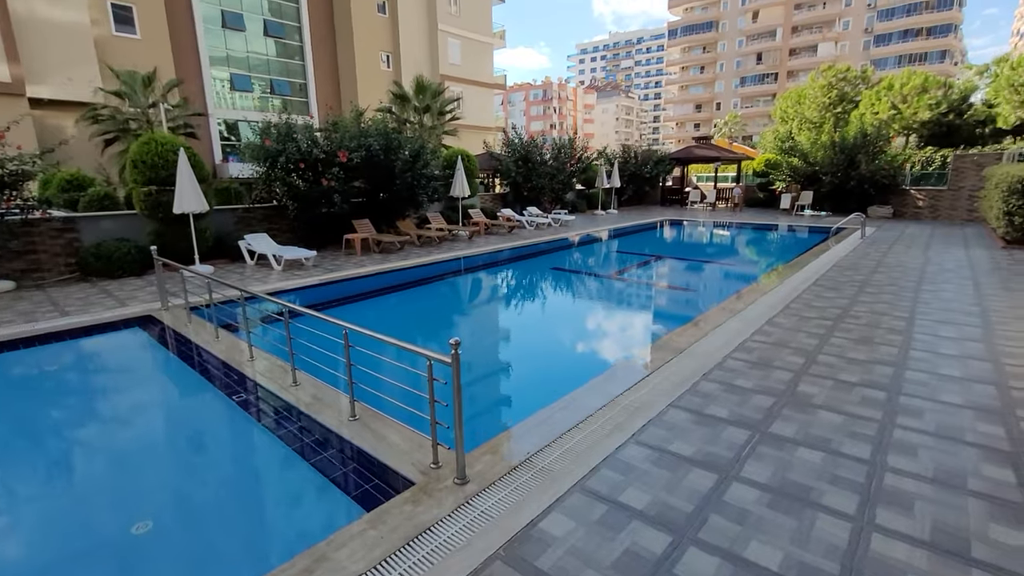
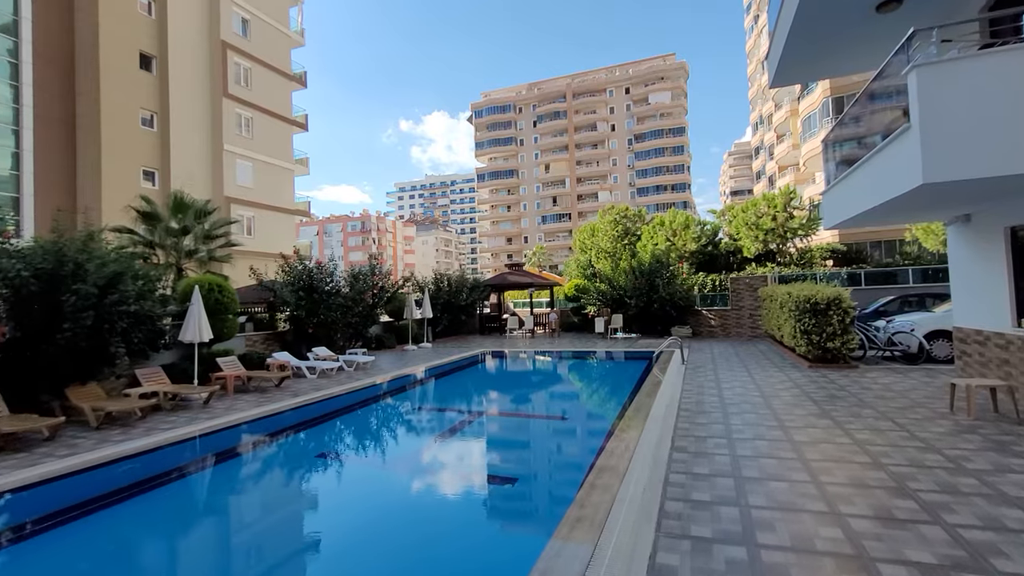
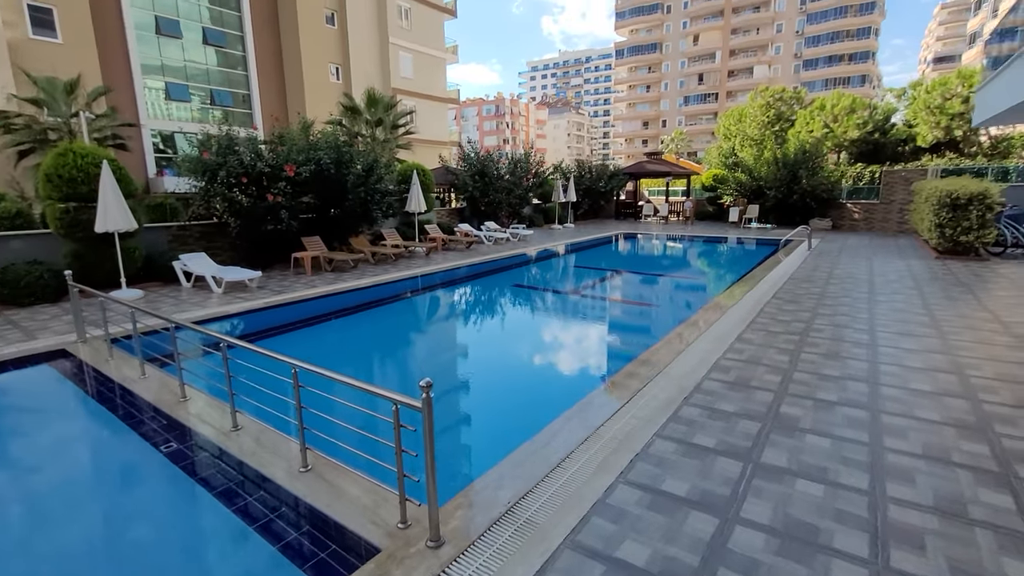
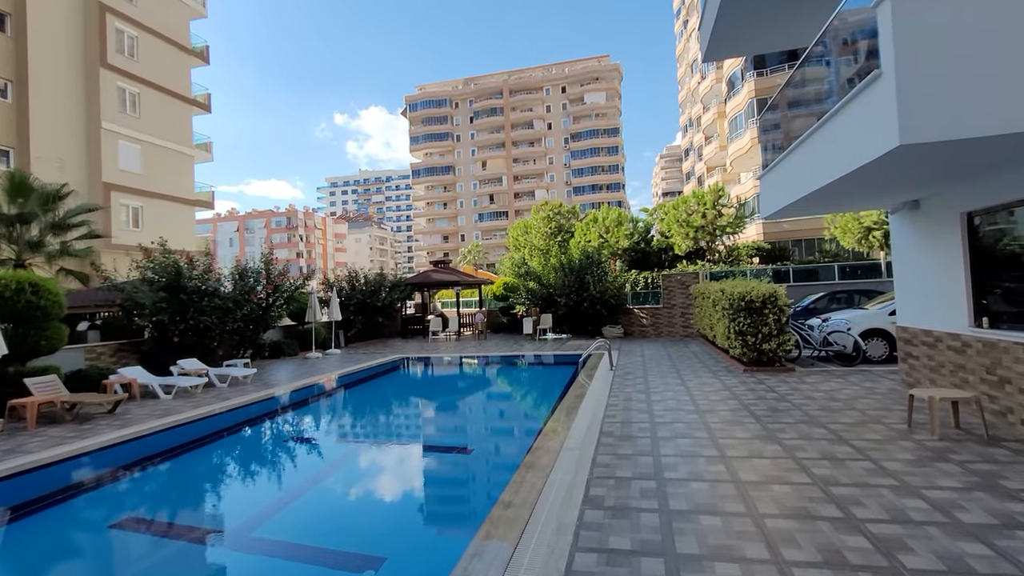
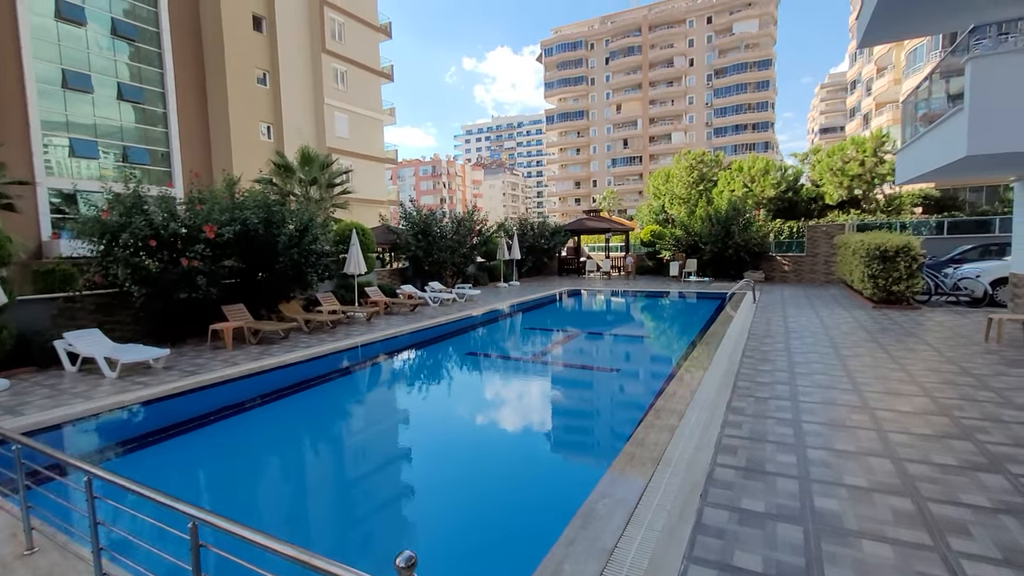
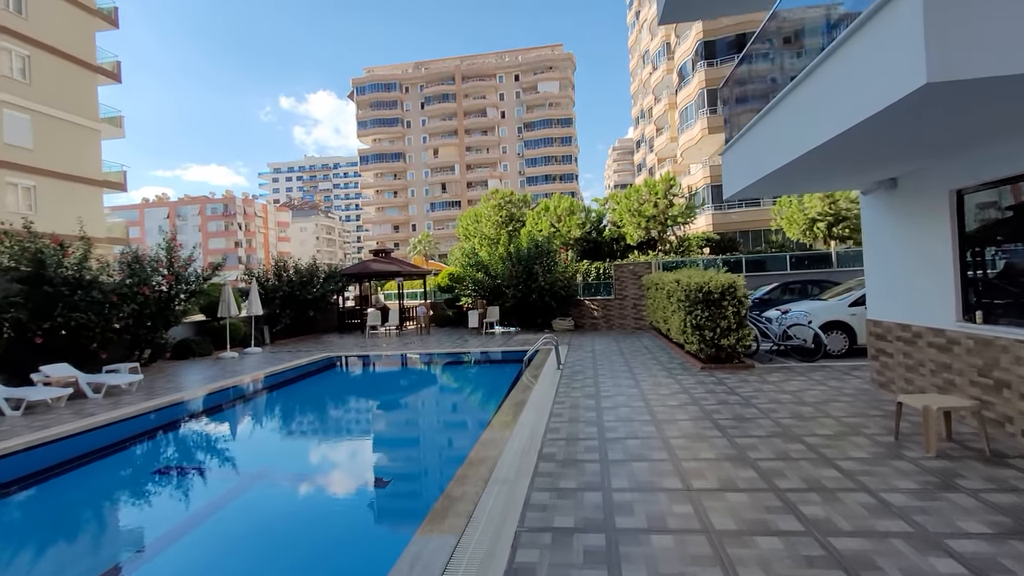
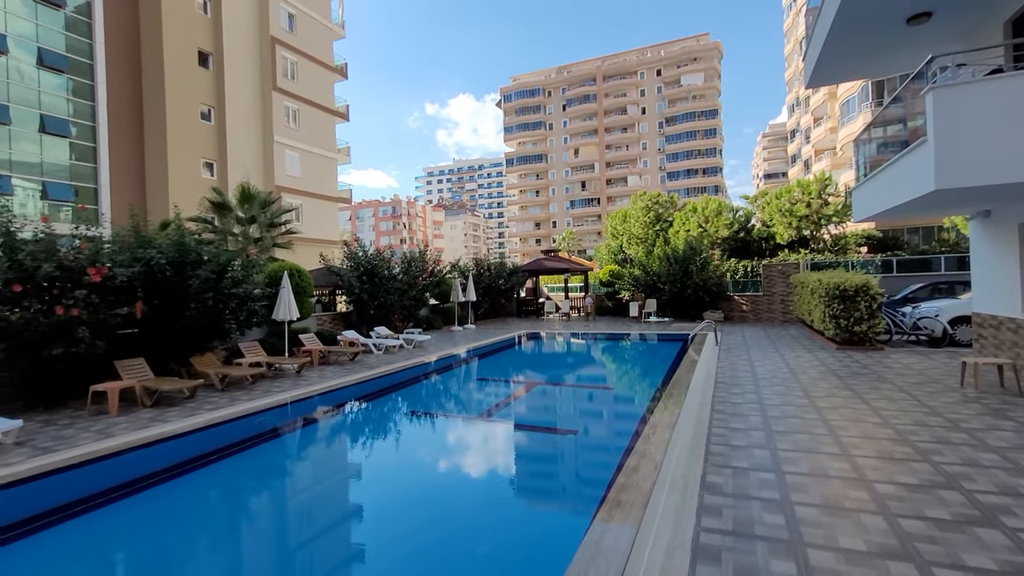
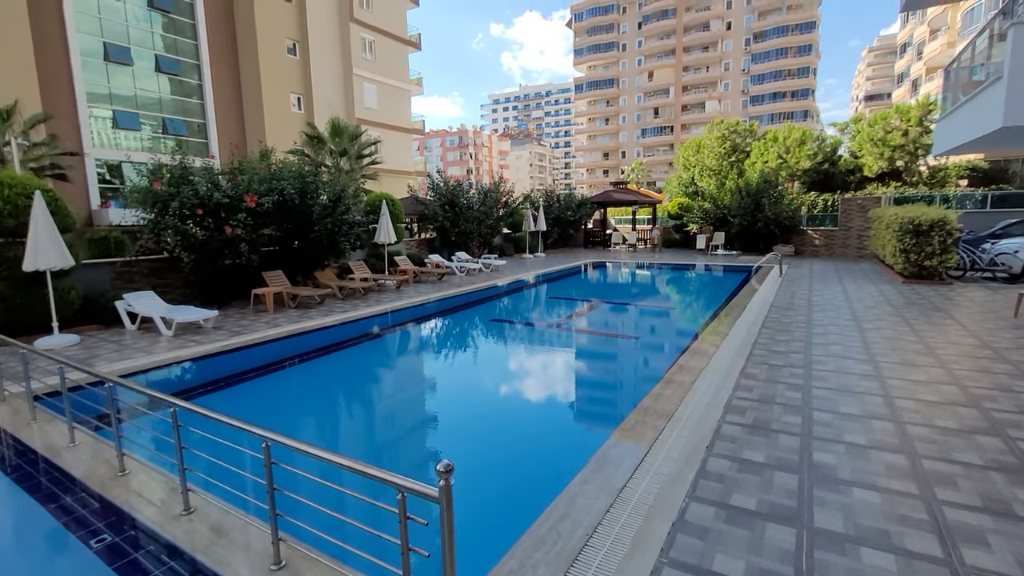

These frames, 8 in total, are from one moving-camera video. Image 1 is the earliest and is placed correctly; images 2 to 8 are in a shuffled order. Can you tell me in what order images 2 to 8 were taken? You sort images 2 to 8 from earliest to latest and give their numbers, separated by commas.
3, 8, 5, 7, 2, 4, 6
